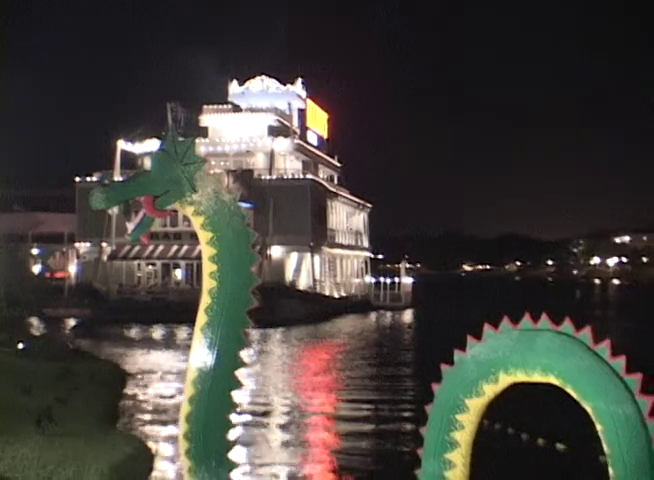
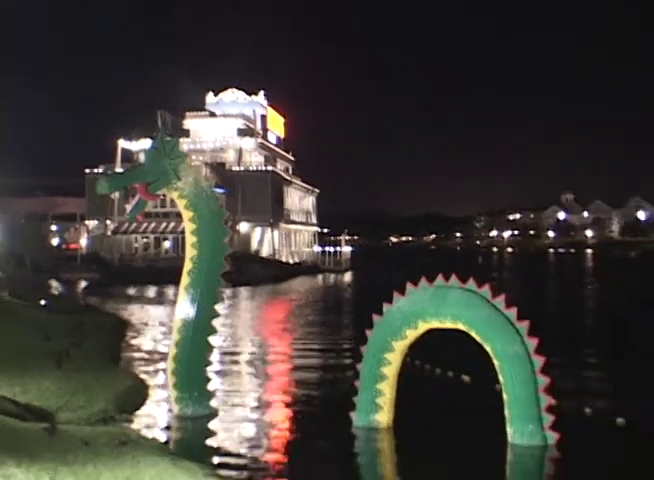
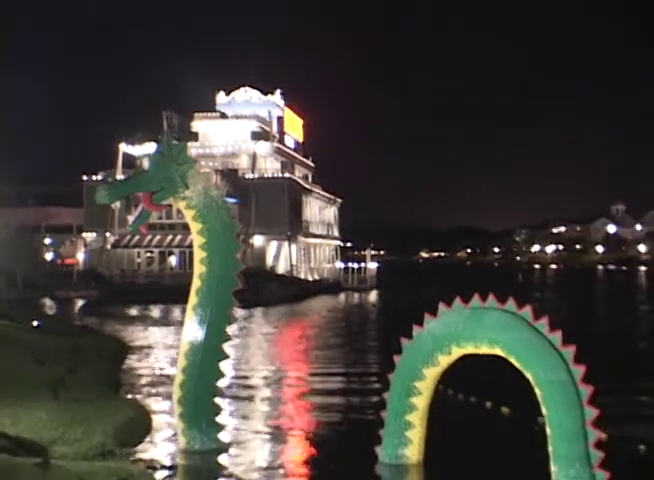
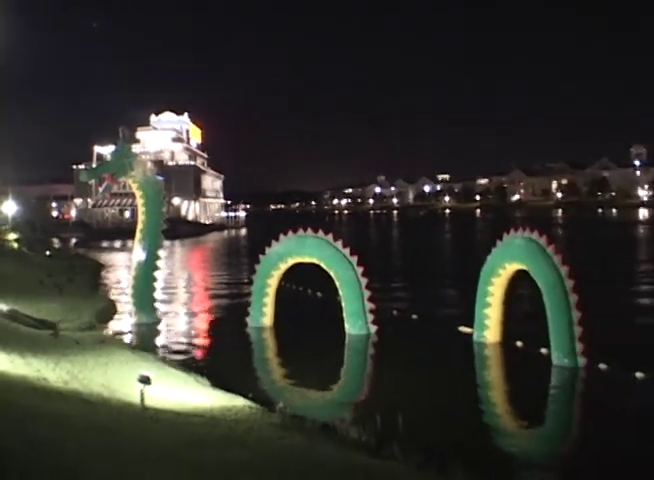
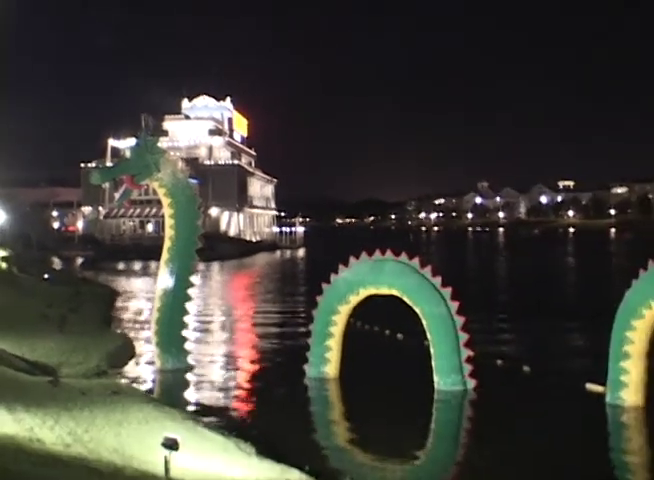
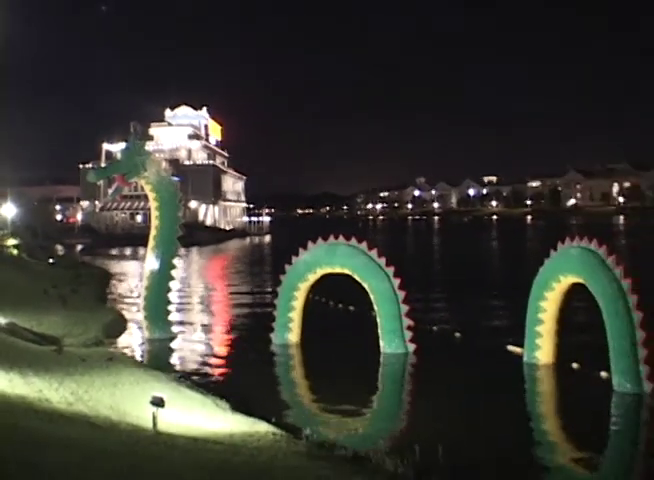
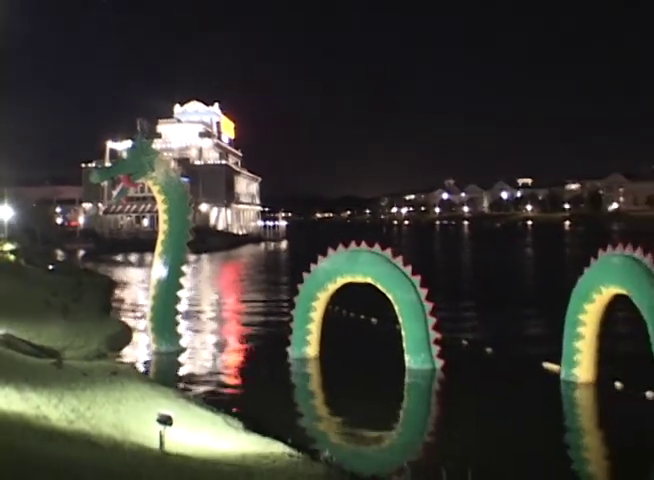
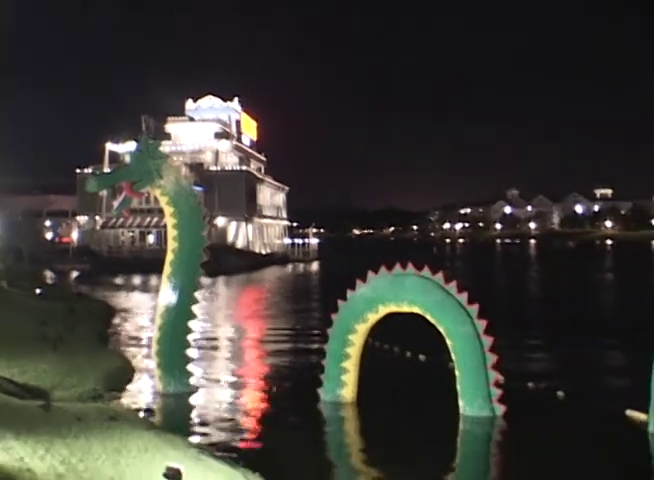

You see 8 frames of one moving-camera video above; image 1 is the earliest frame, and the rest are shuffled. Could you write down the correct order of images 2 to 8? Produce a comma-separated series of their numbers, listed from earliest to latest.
3, 2, 8, 5, 7, 6, 4
